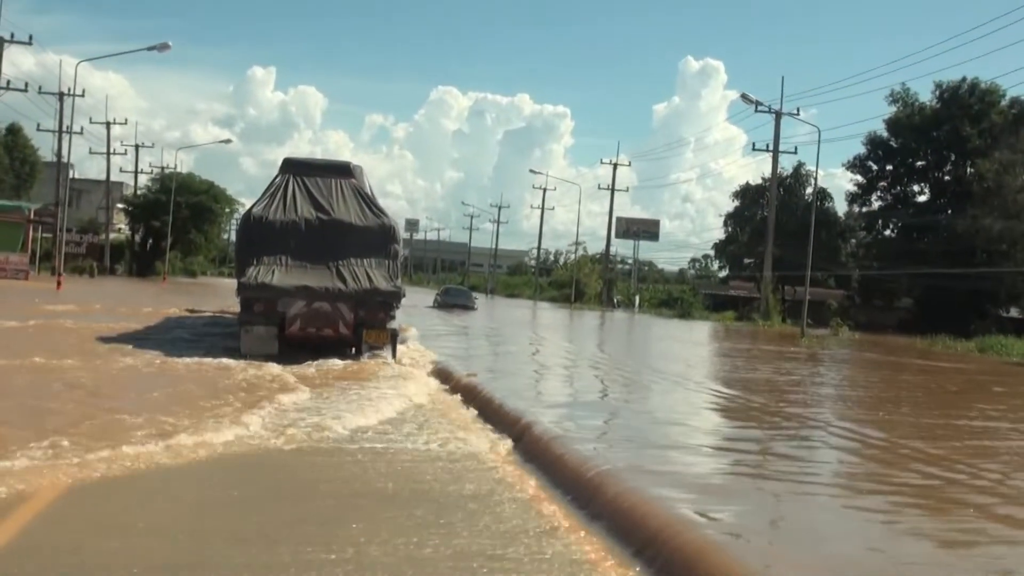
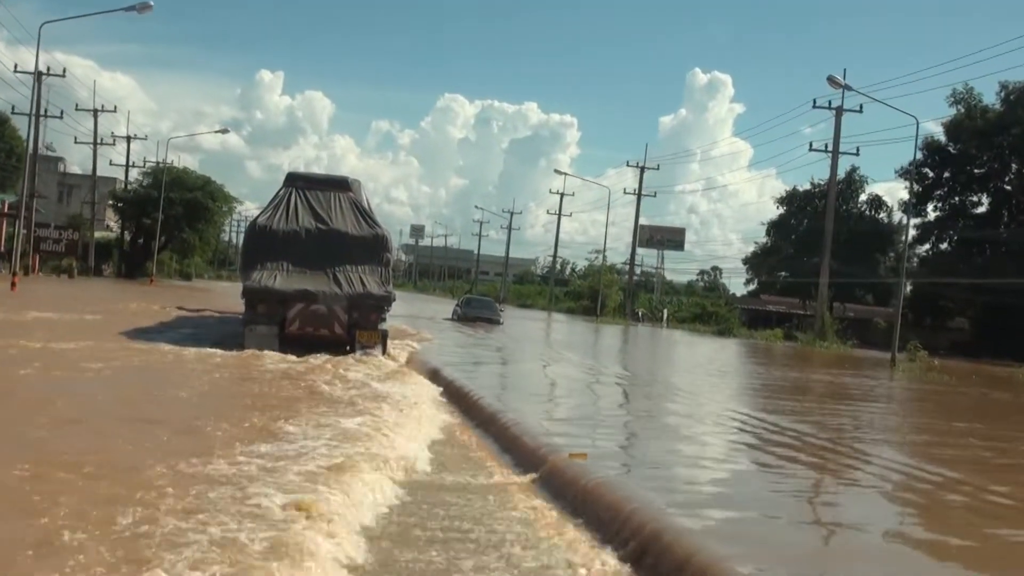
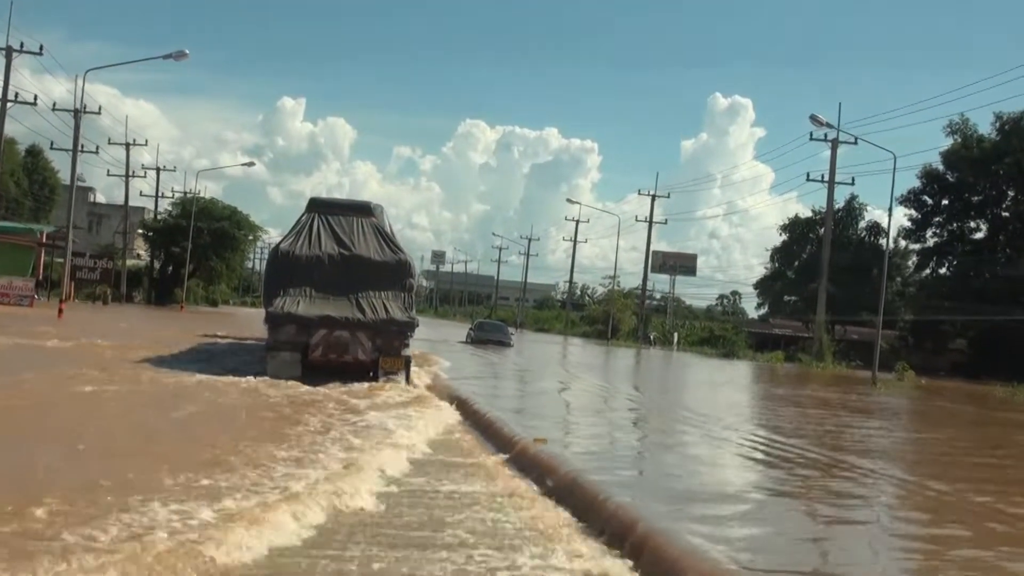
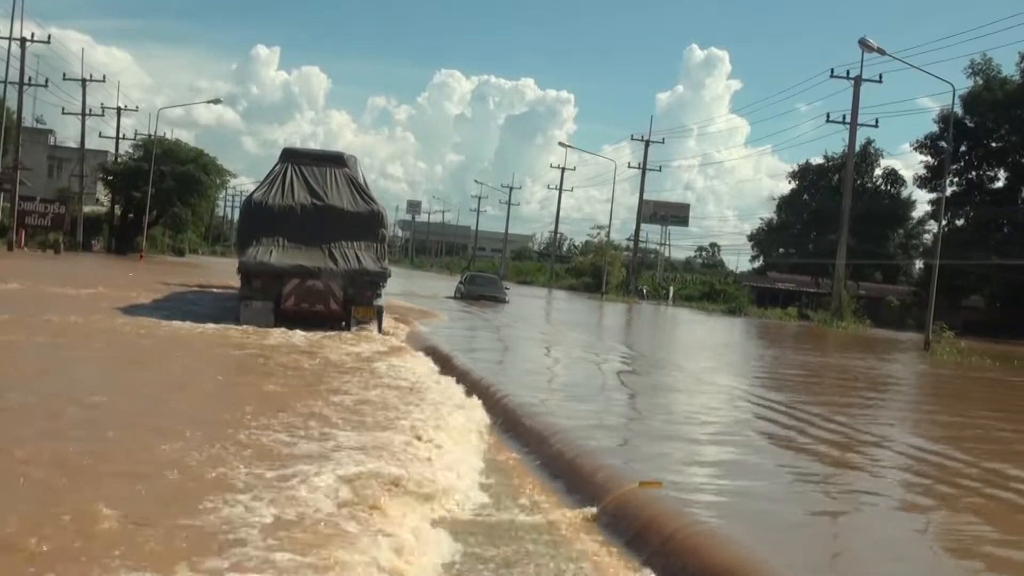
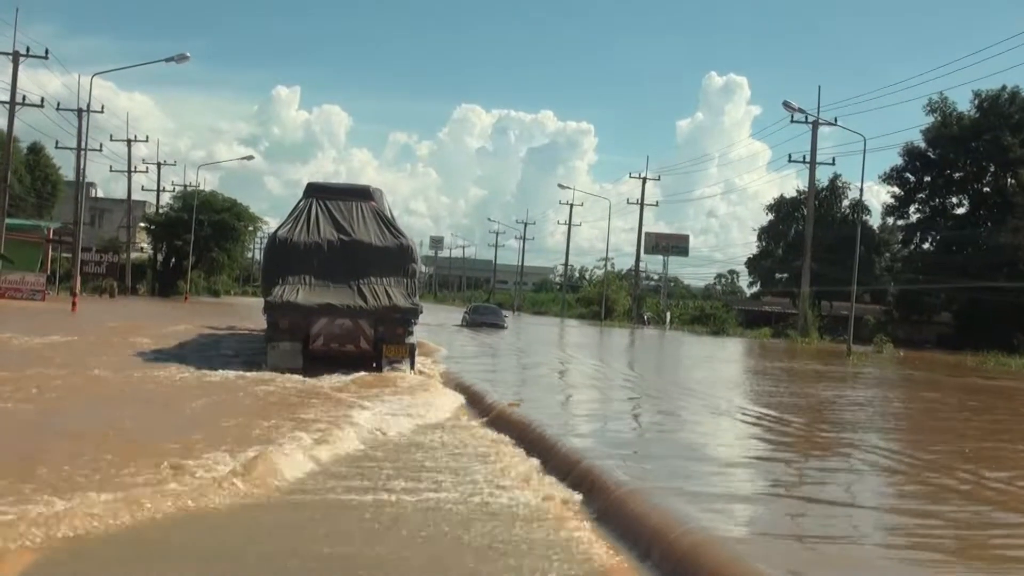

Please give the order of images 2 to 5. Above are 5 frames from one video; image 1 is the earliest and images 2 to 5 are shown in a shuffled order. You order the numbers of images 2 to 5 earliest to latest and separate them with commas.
5, 3, 2, 4
